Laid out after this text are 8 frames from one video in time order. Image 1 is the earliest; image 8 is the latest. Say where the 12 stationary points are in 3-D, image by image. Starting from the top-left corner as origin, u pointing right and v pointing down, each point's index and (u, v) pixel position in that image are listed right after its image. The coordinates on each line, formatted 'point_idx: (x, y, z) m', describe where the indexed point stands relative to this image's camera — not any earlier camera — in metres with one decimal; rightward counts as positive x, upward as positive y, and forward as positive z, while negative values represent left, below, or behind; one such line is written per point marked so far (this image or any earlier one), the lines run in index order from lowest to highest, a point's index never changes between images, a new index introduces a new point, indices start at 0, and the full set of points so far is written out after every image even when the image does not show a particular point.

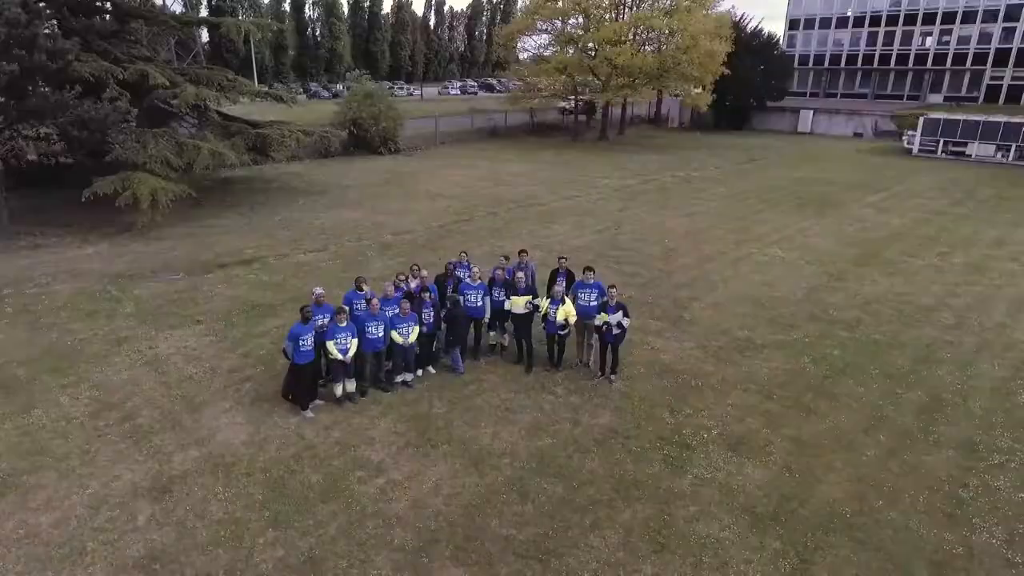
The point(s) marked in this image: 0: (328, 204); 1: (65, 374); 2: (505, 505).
0: (-4.0, +1.8, +17.1) m
1: (-4.5, -0.9, +7.9) m
2: (0.0, -1.5, +5.6) m
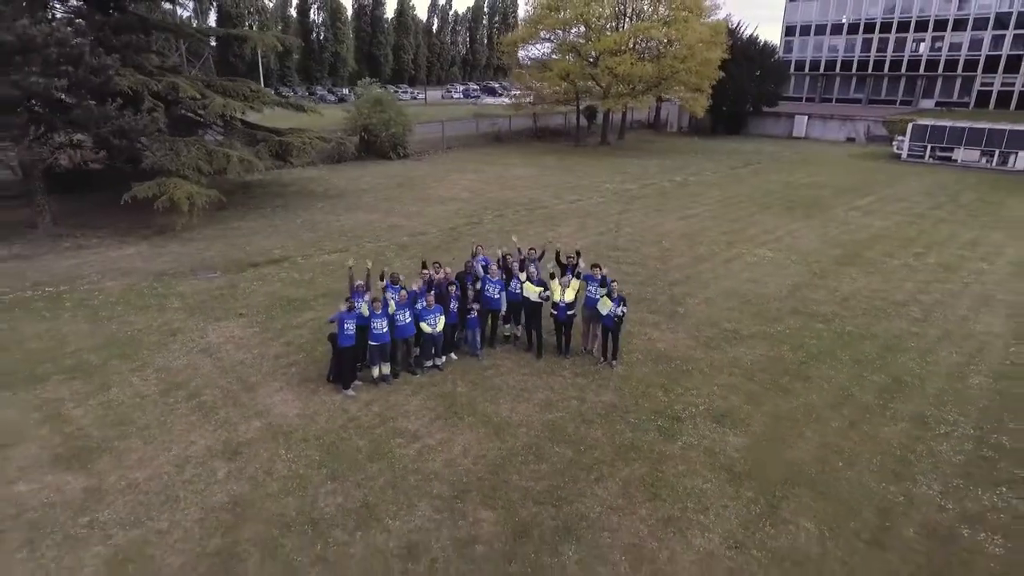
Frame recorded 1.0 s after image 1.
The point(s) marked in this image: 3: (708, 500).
0: (-3.9, +1.9, +18.2) m
1: (-4.3, -0.8, +8.9) m
2: (+0.1, -1.5, +6.6) m
3: (+1.5, -1.6, +6.1) m
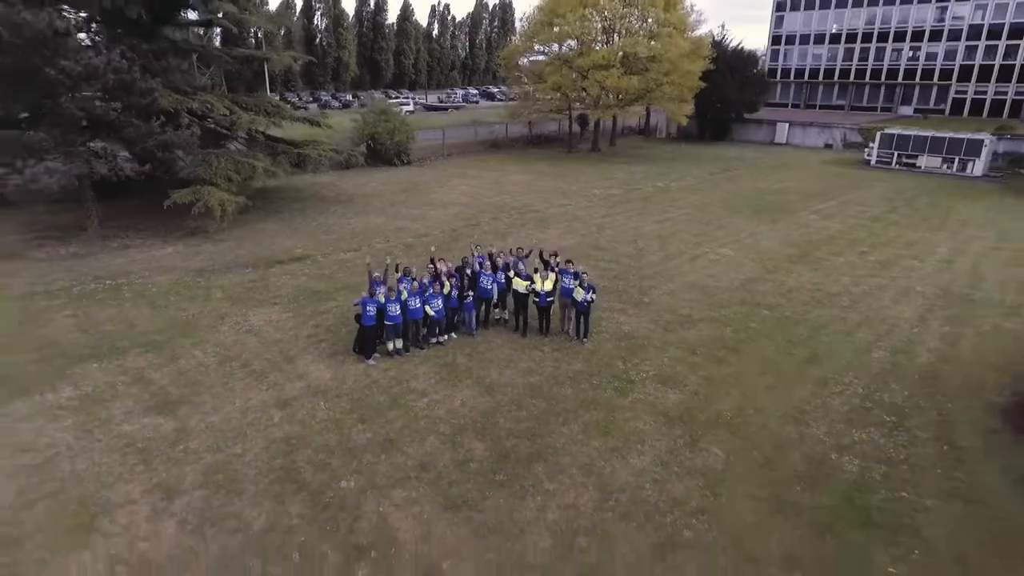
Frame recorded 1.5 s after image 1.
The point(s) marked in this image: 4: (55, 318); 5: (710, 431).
0: (-4.0, +2.0, +20.2) m
1: (-4.5, -0.7, +10.9) m
2: (0.0, -1.3, +8.6) m
3: (+1.4, -1.5, +8.0) m
4: (-6.8, -0.4, +11.7) m
5: (+2.1, -1.5, +8.2) m
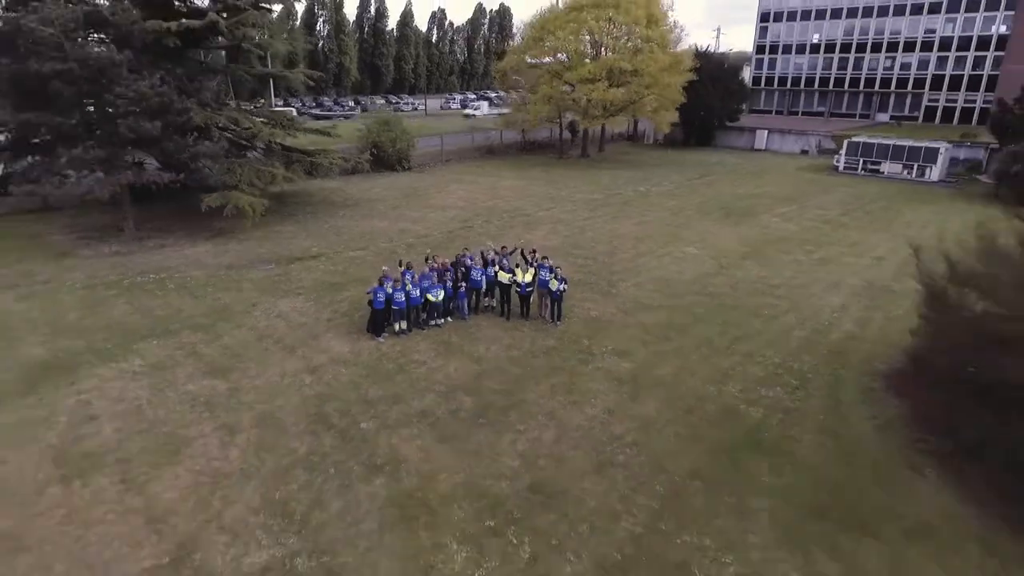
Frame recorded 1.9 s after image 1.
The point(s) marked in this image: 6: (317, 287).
0: (-4.3, +2.1, +22.4) m
1: (-4.7, -0.5, +13.1) m
2: (-0.3, -1.2, +10.8) m
3: (+1.1, -1.4, +10.2) m
4: (-7.0, -0.3, +13.9) m
5: (+1.8, -1.3, +10.4) m
6: (-3.7, 0.0, +15.2) m
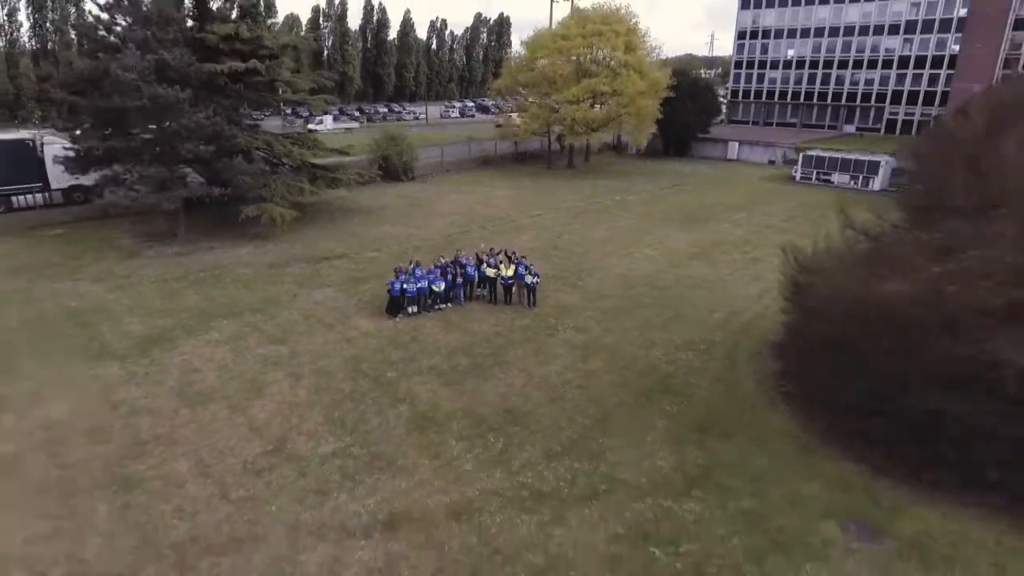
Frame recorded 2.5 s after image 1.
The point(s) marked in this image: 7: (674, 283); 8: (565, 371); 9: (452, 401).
0: (-4.6, +2.2, +26.2) m
1: (-5.0, -0.4, +16.9) m
2: (-0.6, -1.0, +14.6) m
3: (+0.8, -1.2, +14.0) m
4: (-7.3, -0.1, +17.7) m
5: (+1.5, -1.2, +14.2) m
6: (-4.0, +0.2, +19.0) m
7: (+3.9, +0.1, +19.0) m
8: (+0.9, -1.4, +13.4) m
9: (-0.9, -1.7, +12.1) m
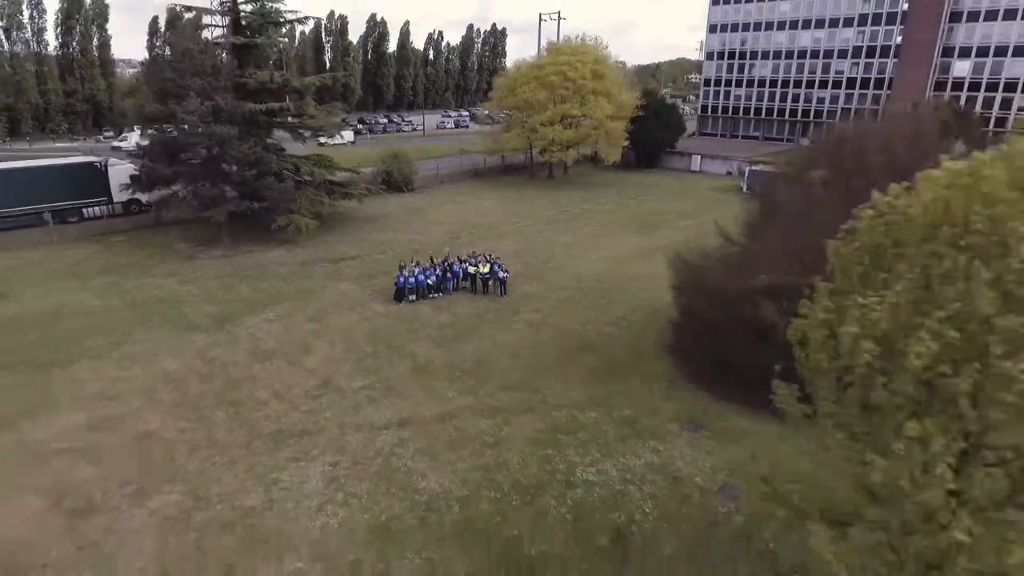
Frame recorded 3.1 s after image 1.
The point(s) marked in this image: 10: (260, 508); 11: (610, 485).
0: (-5.3, +2.4, +31.6) m
1: (-5.7, -0.2, +22.3) m
2: (-1.2, -0.8, +20.0) m
3: (+0.2, -1.0, +19.5) m
4: (-8.0, 0.0, +23.1) m
5: (+0.9, -1.0, +19.6) m
6: (-4.7, +0.4, +24.4) m
7: (+3.2, +0.3, +24.4) m
8: (+0.2, -1.2, +18.8) m
9: (-1.6, -1.5, +17.5) m
10: (-3.7, -3.2, +11.5) m
11: (+1.5, -3.0, +12.0) m
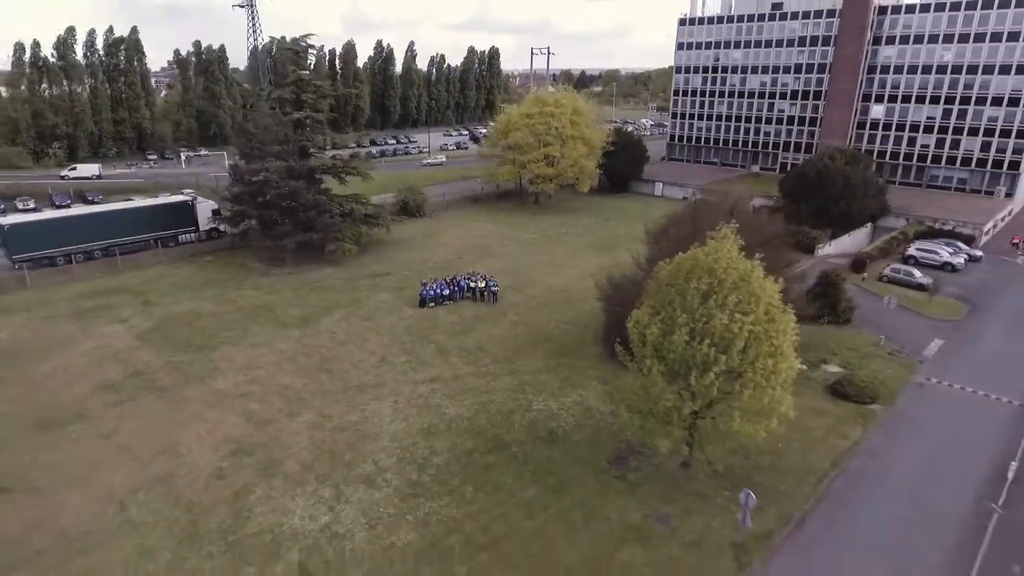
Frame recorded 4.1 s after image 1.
0: (-5.7, +2.0, +41.3) m
1: (-6.1, -0.6, +32.0) m
2: (-1.7, -1.2, +29.7) m
3: (-0.3, -1.4, +29.2) m
4: (-8.5, -0.4, +32.8) m
5: (+0.4, -1.4, +29.3) m
6: (-5.2, 0.0, +34.1) m
7: (+2.8, -0.1, +34.2) m
8: (-0.2, -1.6, +28.5) m
9: (-2.1, -1.9, +27.2) m
10: (-4.1, -3.6, +21.2) m
11: (+1.1, -3.4, +21.8) m
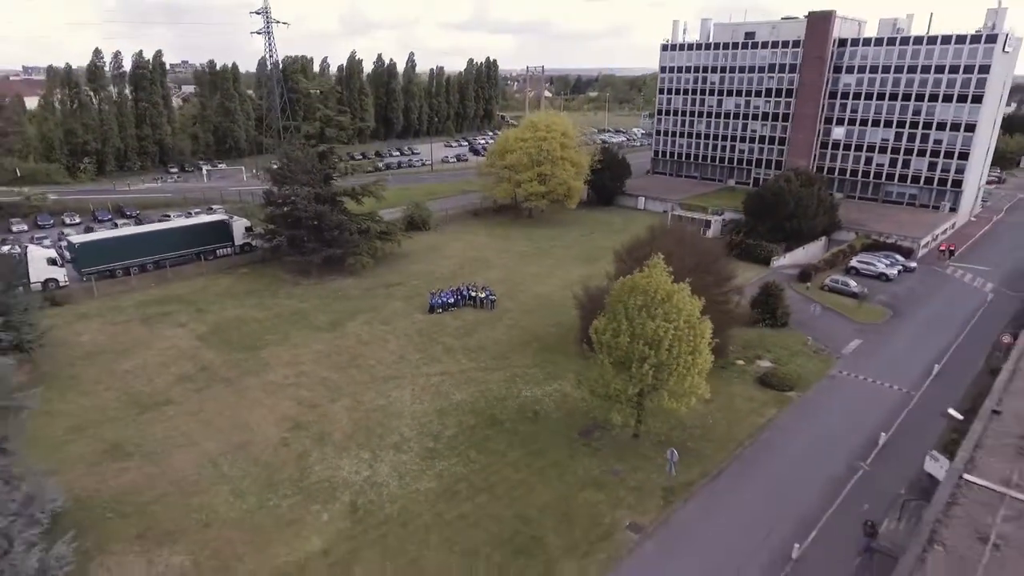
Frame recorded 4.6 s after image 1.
0: (-6.0, +1.6, +47.2) m
1: (-6.4, -1.0, +38.0) m
2: (-2.0, -1.7, +35.6) m
3: (-0.5, -1.8, +35.1) m
4: (-8.7, -0.8, +38.7) m
5: (+0.2, -1.8, +35.3) m
6: (-5.5, -0.5, +40.0) m
7: (+2.5, -0.5, +40.1) m
8: (-0.5, -2.0, +34.5) m
9: (-2.3, -2.3, +33.2) m
10: (-4.4, -4.0, +27.2) m
11: (+0.8, -3.8, +27.7) m
